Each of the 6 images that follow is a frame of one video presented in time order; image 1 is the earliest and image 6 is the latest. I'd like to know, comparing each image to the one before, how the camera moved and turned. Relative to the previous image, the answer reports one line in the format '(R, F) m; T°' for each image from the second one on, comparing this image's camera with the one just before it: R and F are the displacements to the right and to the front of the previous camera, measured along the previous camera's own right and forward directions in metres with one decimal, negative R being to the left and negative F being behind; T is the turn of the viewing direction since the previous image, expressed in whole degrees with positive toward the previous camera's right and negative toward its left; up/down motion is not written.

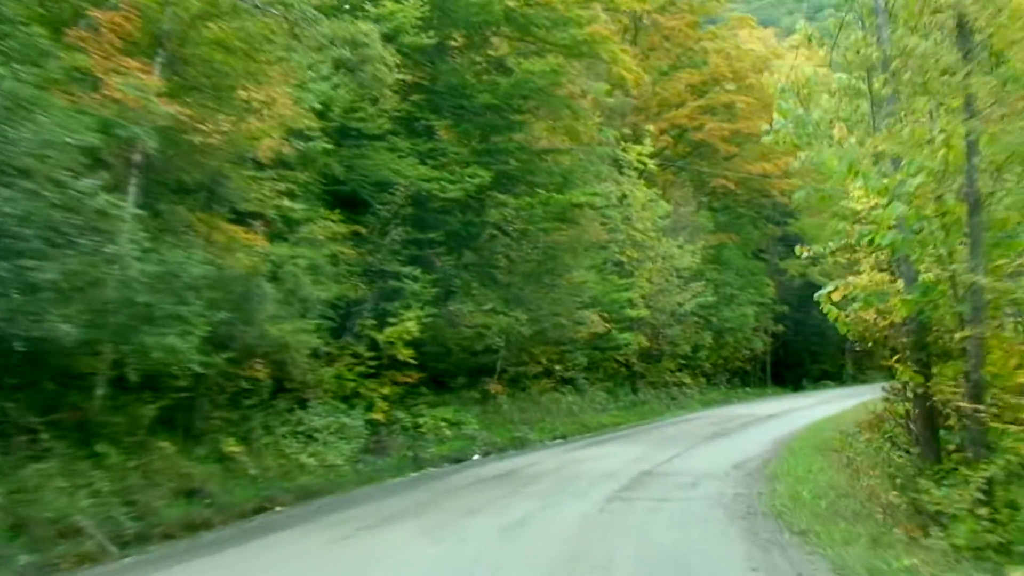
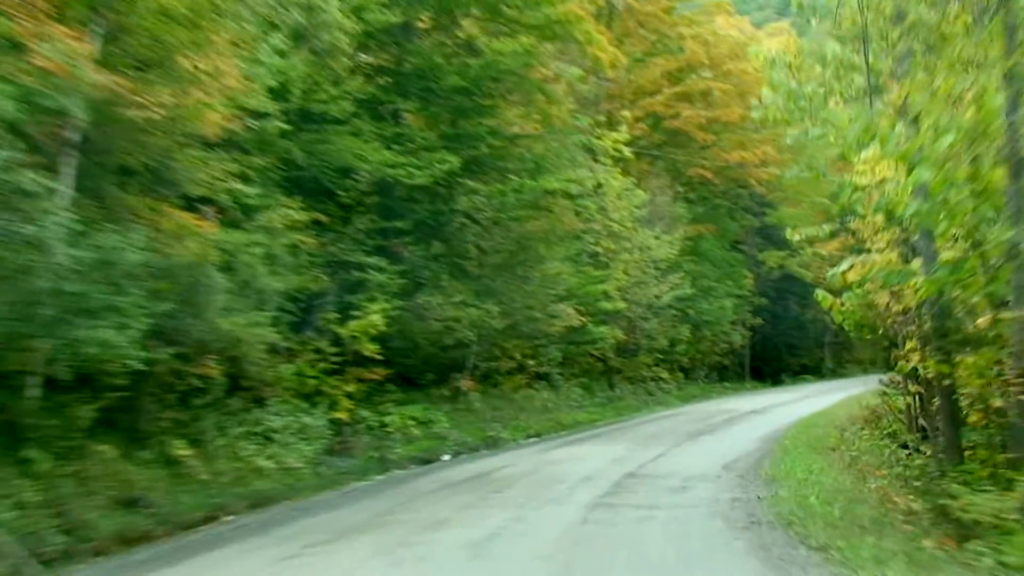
(+0.1, +0.5) m; +1°
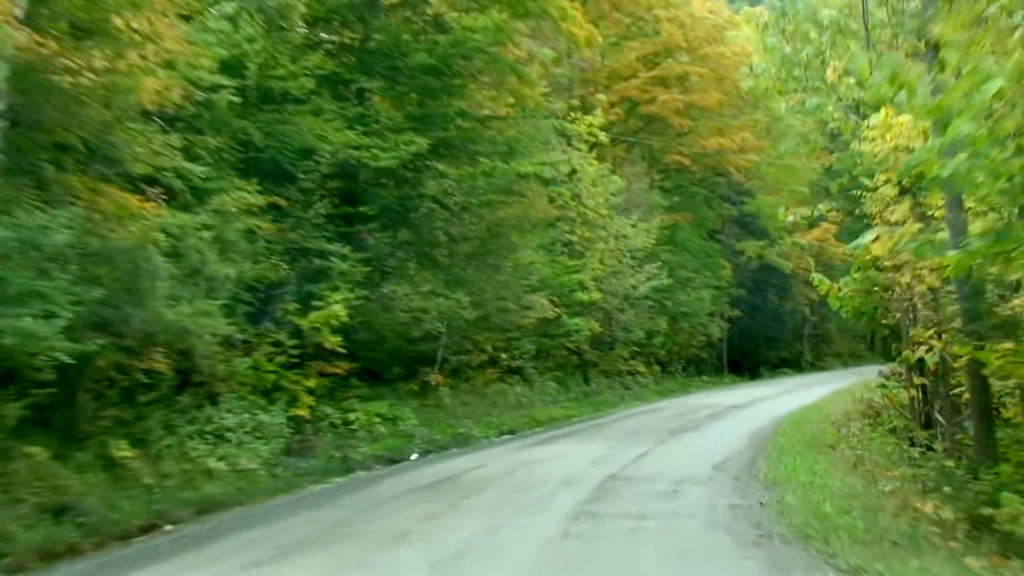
(0.0, +0.5) m; +2°
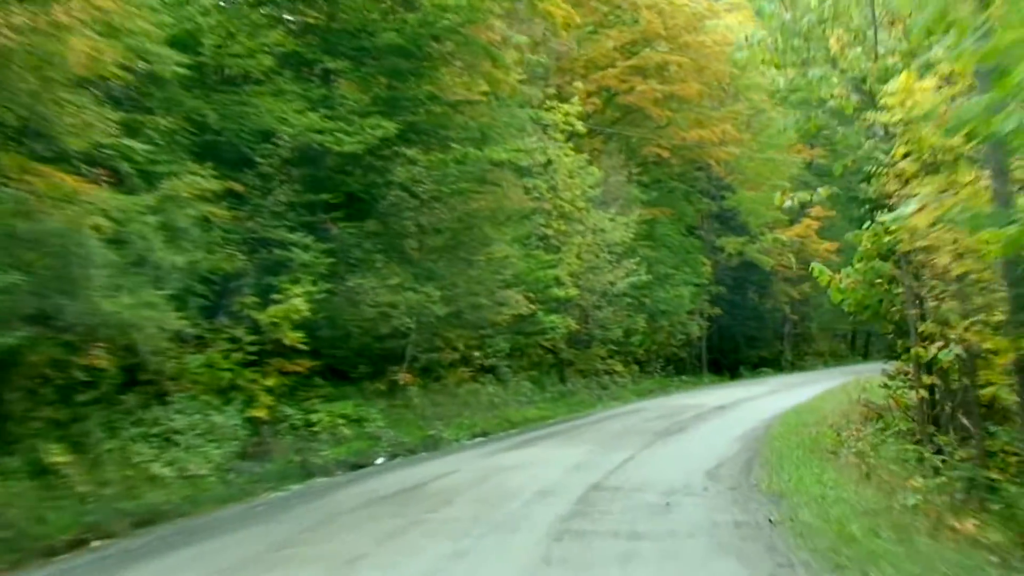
(0.0, +0.5) m; +2°
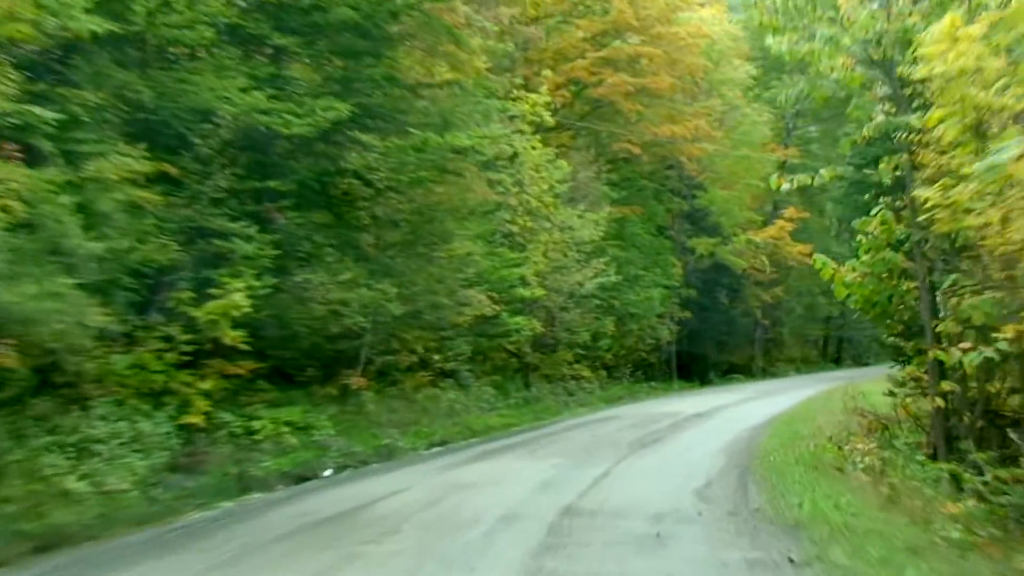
(0.0, +0.6) m; +2°
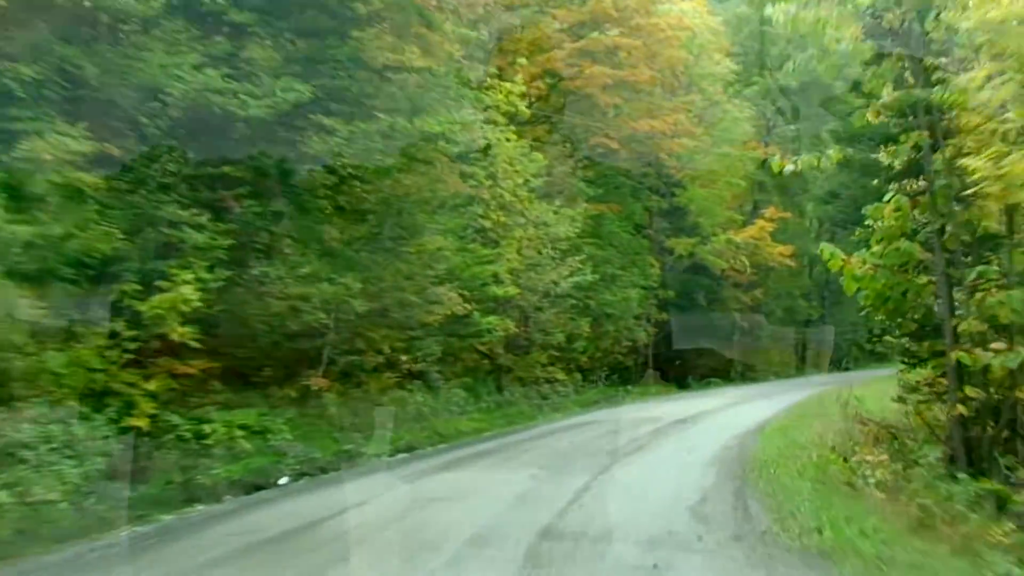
(0.0, +0.5) m; +2°
